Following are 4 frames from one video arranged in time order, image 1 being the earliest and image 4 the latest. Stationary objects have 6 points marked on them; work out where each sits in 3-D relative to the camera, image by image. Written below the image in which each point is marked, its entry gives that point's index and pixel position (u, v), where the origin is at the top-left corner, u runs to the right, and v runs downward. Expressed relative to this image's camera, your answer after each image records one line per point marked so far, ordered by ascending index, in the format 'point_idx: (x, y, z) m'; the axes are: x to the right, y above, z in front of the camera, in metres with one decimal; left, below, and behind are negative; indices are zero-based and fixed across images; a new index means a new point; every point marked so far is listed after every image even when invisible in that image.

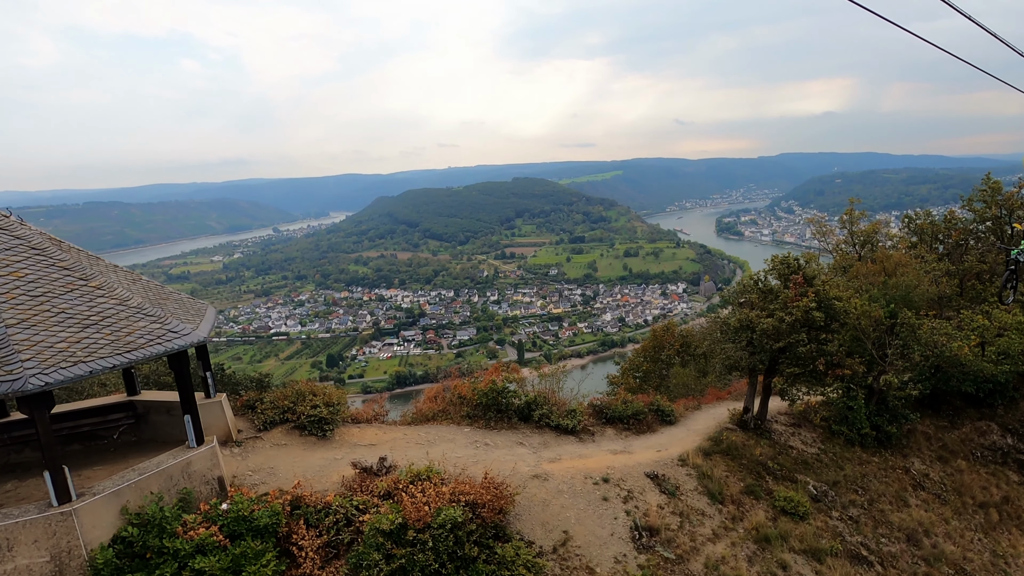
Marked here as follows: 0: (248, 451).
0: (-3.6, -2.2, +6.2) m
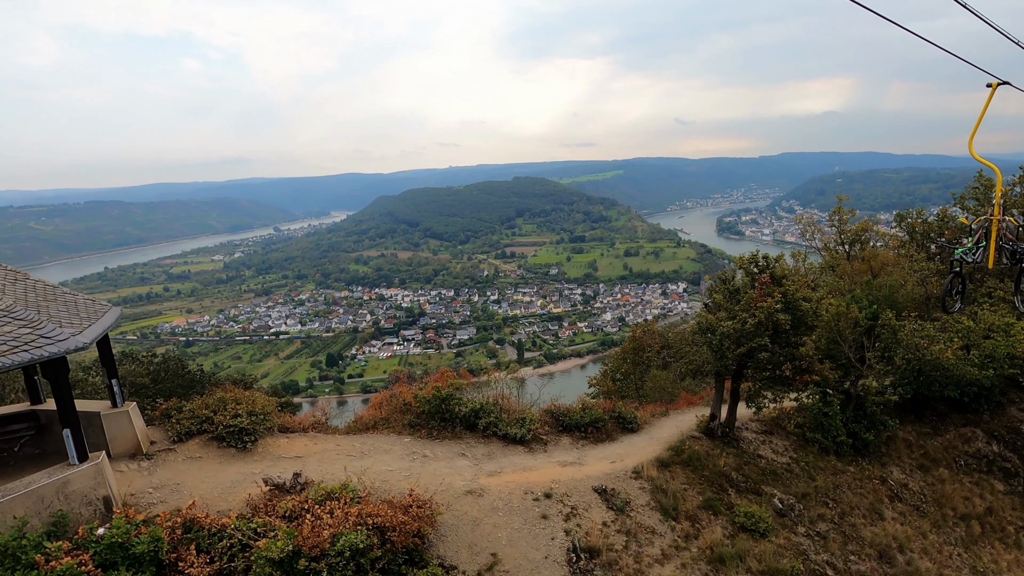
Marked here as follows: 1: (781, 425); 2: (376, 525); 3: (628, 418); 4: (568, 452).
0: (-4.5, -2.2, +5.7) m
1: (+6.0, -3.1, +10.2) m
2: (-1.4, -2.4, +4.7) m
3: (+2.2, -2.5, +8.8) m
4: (+0.9, -2.7, +7.5) m
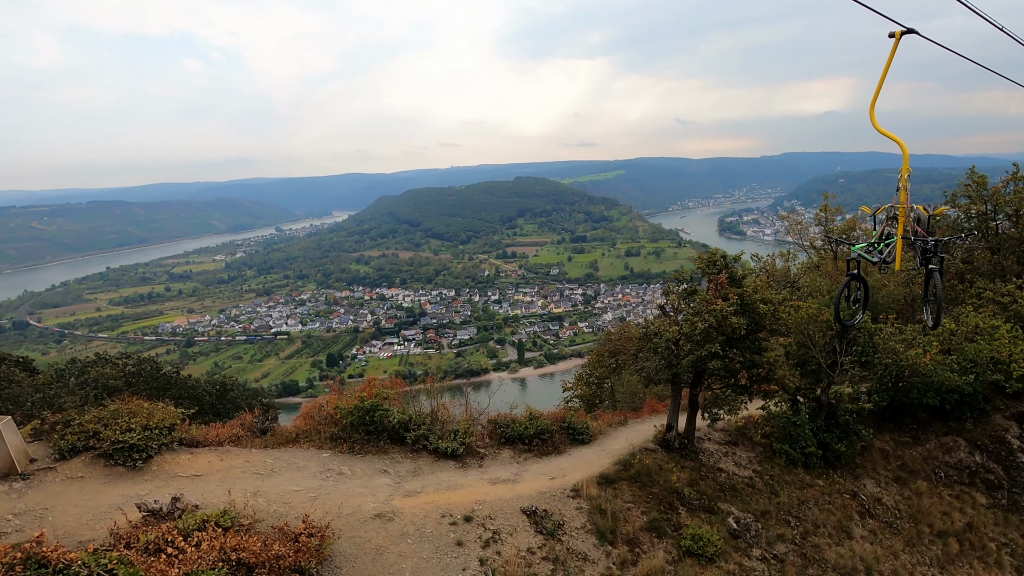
0: (-5.5, -2.3, +5.1) m
1: (+5.0, -3.1, +9.6) m
2: (-2.4, -2.5, +4.1) m
3: (+1.2, -2.5, +8.2) m
4: (-0.1, -2.7, +7.0) m
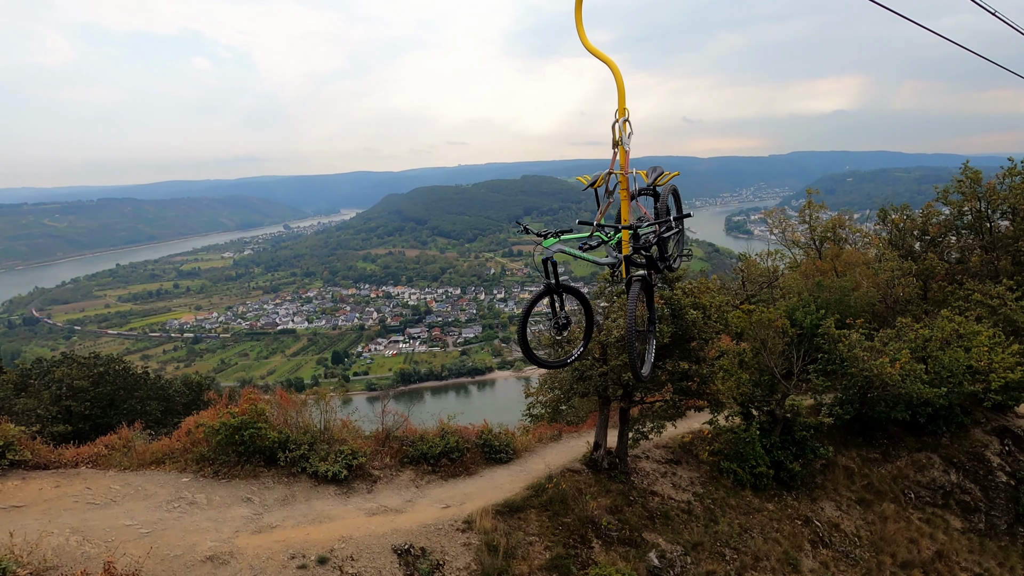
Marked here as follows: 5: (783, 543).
0: (-7.0, -2.3, +4.4) m
1: (+3.6, -3.1, +8.7) m
2: (-3.9, -2.5, +3.3) m
3: (-0.2, -2.6, +7.4) m
4: (-1.5, -2.8, +6.2) m
5: (+4.2, -4.0, +7.1) m
